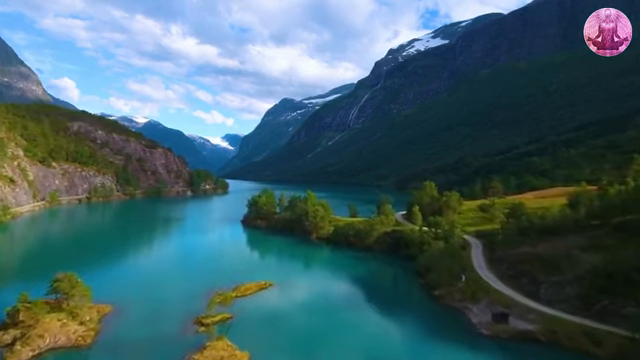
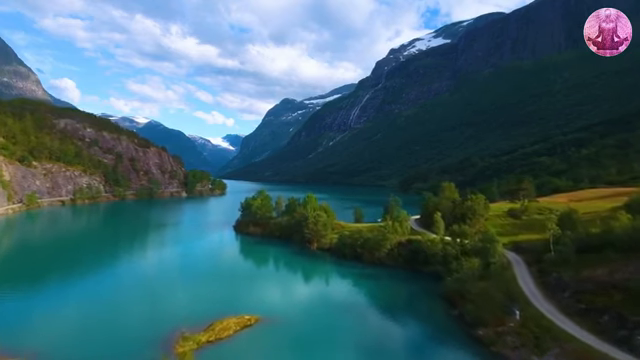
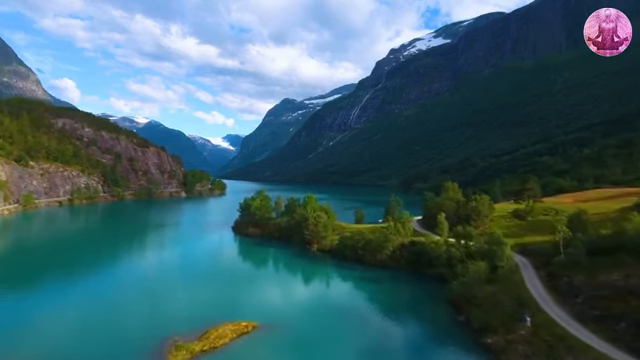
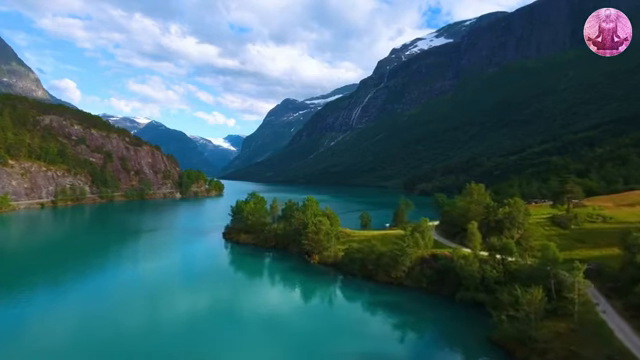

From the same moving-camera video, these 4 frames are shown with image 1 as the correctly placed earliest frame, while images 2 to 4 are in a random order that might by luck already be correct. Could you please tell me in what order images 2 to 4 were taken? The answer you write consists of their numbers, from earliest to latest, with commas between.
2, 3, 4
